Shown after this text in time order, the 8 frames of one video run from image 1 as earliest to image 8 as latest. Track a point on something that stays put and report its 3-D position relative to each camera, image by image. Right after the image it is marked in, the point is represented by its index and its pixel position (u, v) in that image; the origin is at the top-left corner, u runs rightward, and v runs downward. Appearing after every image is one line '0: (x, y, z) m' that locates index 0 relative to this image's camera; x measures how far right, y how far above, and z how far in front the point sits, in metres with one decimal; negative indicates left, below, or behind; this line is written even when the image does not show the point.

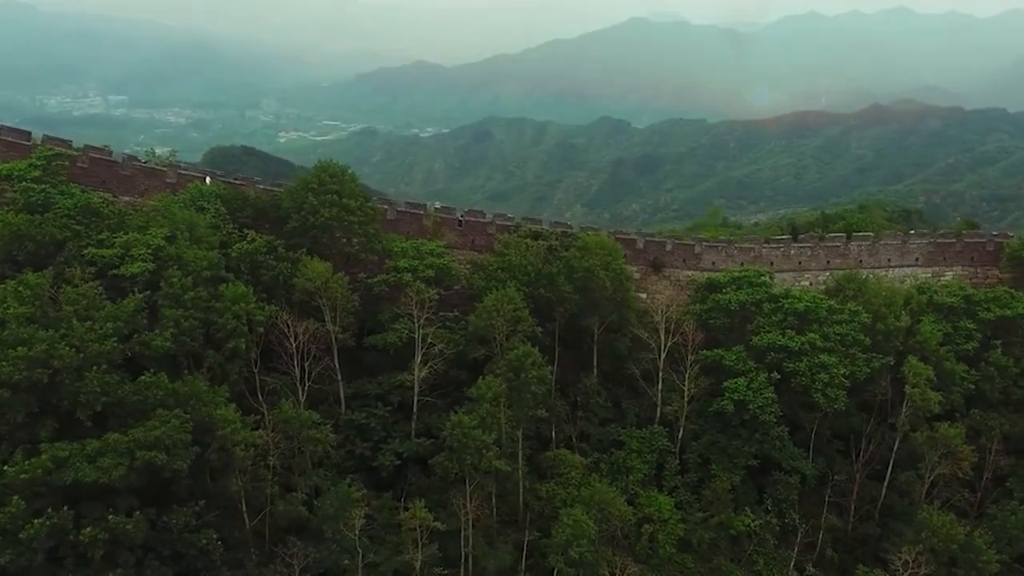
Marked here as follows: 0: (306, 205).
0: (-2.8, +1.2, +10.4) m
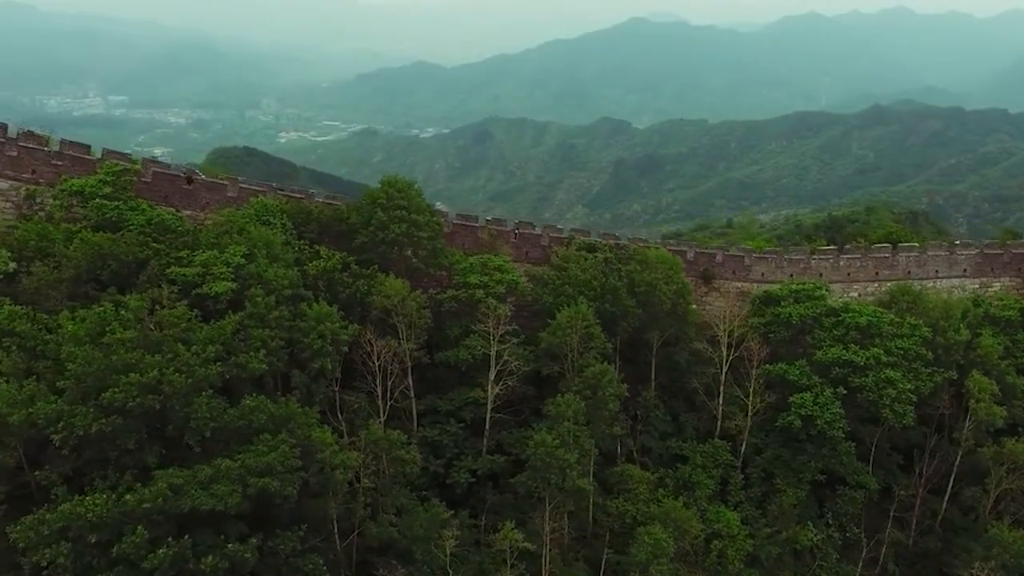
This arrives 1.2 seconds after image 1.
0: (-1.9, +0.9, +10.4) m
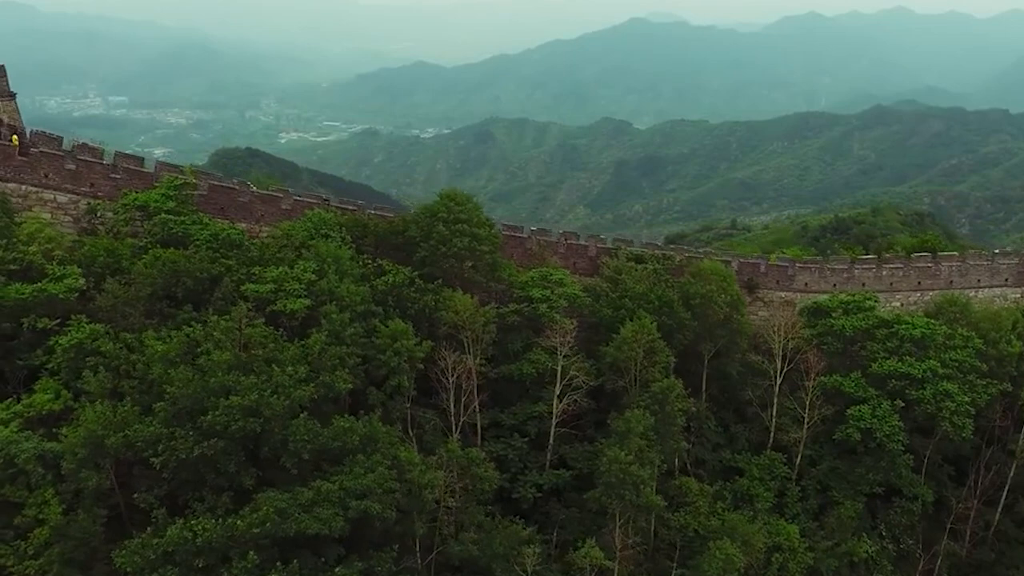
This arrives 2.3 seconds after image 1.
0: (-1.0, +0.7, +10.4) m
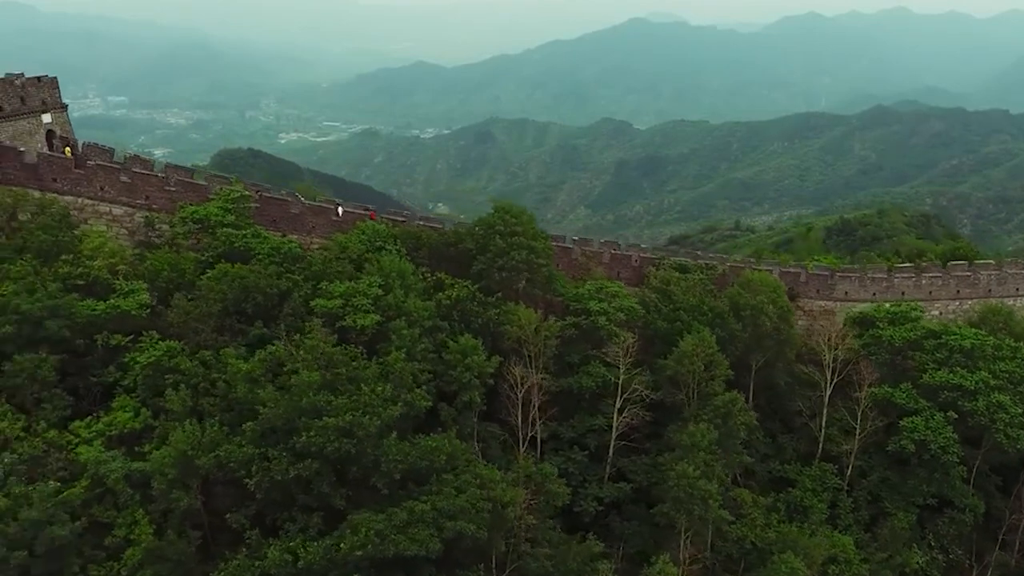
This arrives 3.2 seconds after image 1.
0: (-0.3, +0.6, +10.4) m
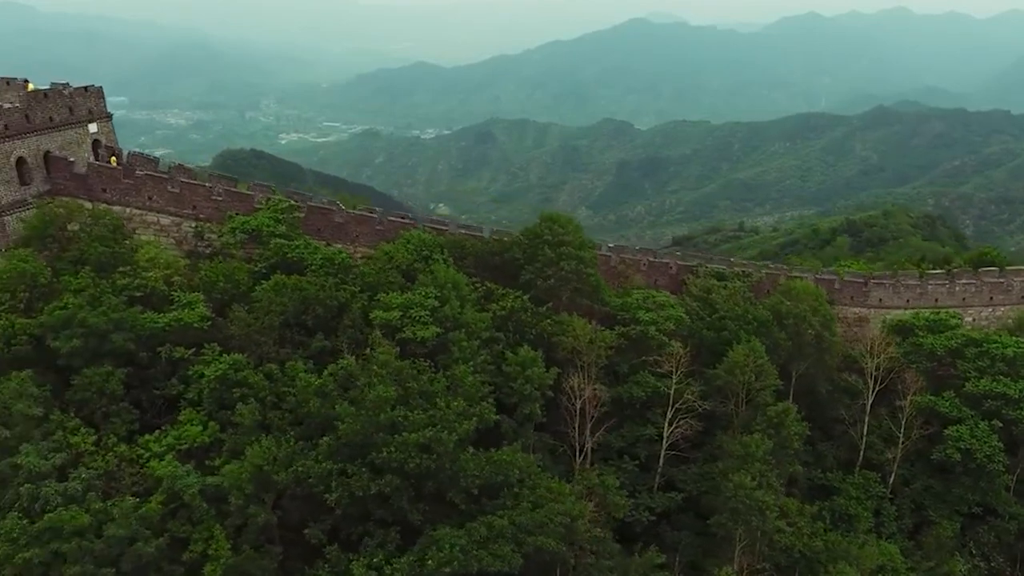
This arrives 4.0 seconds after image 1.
0: (+0.4, +0.4, +10.4) m
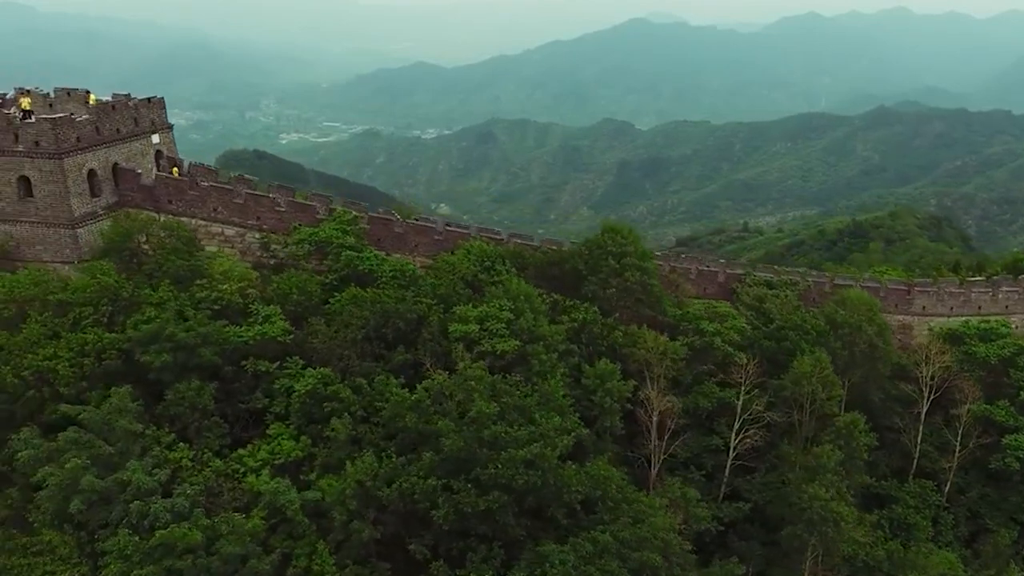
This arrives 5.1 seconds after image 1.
0: (+1.3, +0.3, +10.5) m
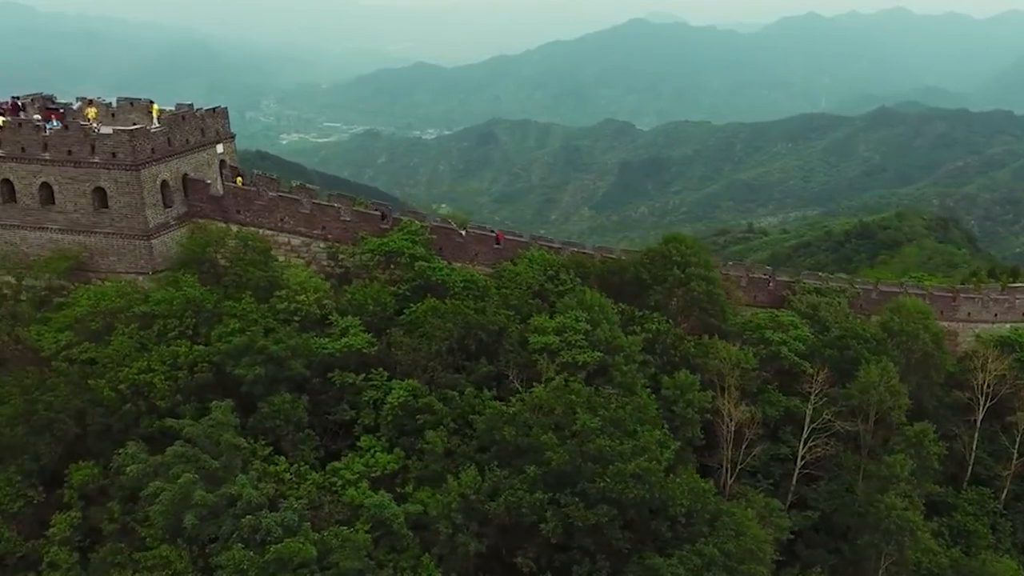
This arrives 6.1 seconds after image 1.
0: (+2.2, +0.2, +10.5) m
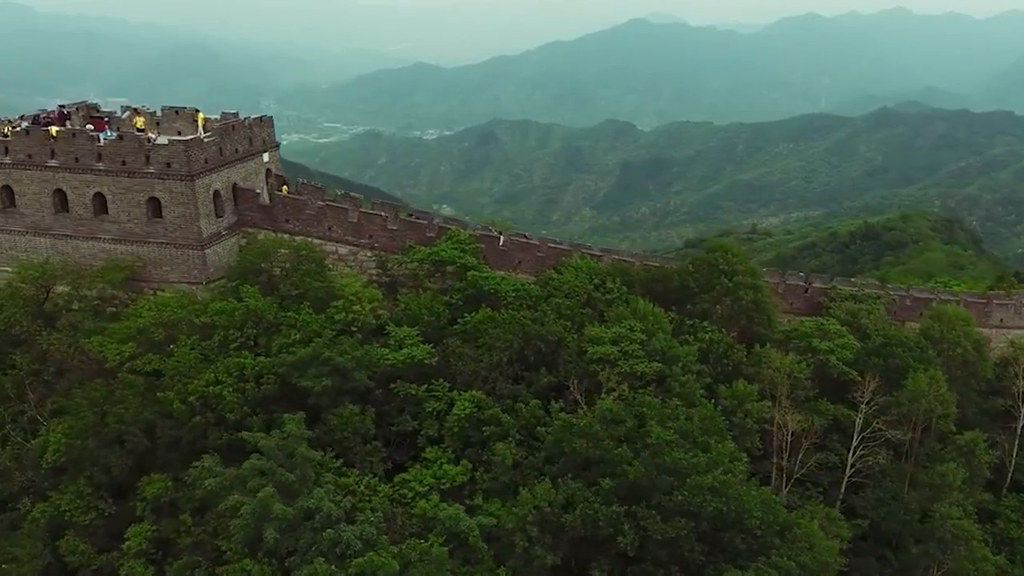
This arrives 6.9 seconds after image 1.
0: (+2.9, 0.0, +10.6) m
